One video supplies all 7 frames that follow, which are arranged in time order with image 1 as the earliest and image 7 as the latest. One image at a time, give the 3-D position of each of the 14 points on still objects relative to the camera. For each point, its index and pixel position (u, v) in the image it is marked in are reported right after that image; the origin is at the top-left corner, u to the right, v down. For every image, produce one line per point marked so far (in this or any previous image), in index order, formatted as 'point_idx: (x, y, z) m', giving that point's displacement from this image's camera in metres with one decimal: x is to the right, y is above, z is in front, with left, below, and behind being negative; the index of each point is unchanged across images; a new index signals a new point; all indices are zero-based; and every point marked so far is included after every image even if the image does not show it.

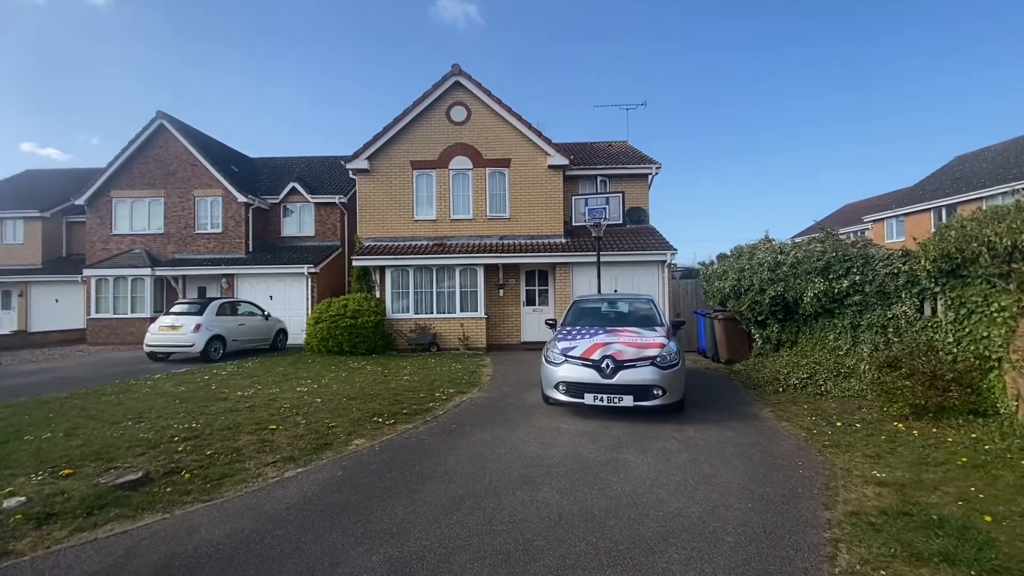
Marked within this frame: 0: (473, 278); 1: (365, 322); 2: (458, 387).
0: (-1.4, +0.3, +17.1) m
1: (-4.9, -1.2, +15.5) m
2: (-1.2, -2.2, +10.3) m
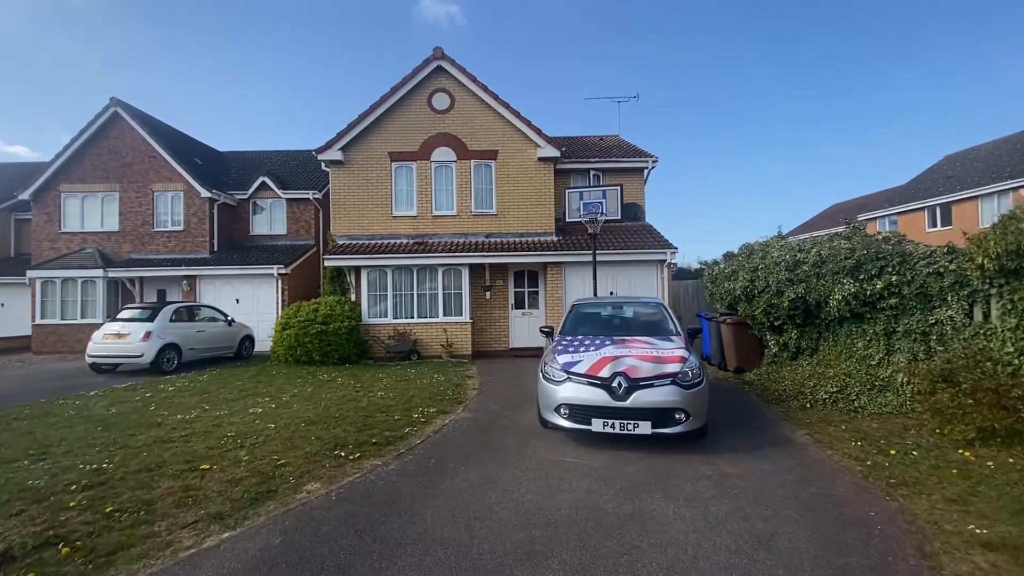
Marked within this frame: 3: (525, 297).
0: (-1.8, +0.3, +15.7) m
1: (-5.2, -1.2, +14.0) m
2: (-1.4, -2.2, +8.9) m
3: (+0.4, -0.3, +16.4) m
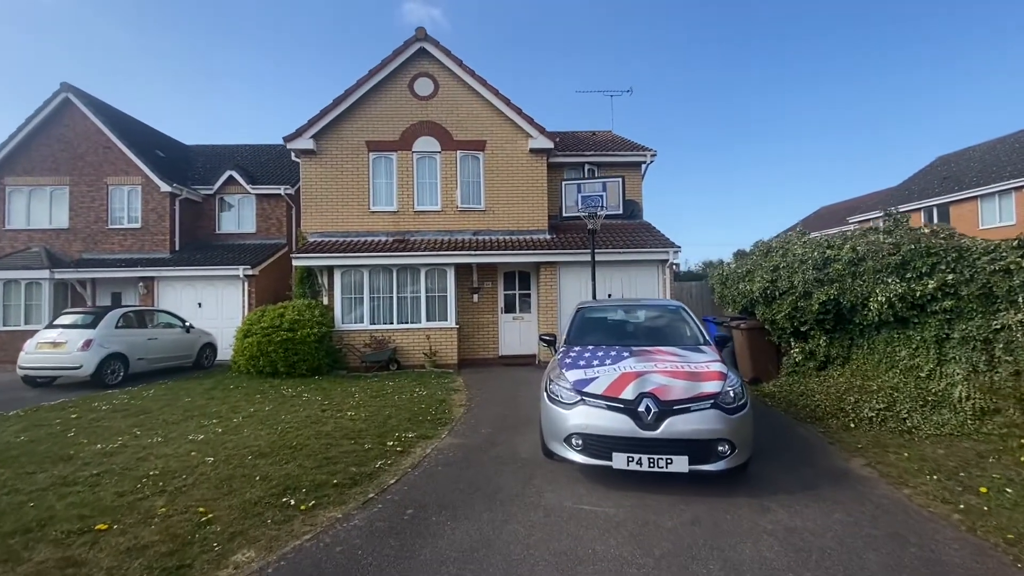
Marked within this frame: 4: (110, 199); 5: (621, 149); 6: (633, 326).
0: (-2.1, +0.2, +14.3) m
1: (-5.5, -1.3, +12.5) m
2: (-1.4, -2.2, +7.5) m
3: (+0.1, -0.4, +15.0) m
4: (-16.3, +3.6, +19.2) m
5: (+3.8, +4.8, +16.4) m
6: (+1.9, -0.6, +7.3) m
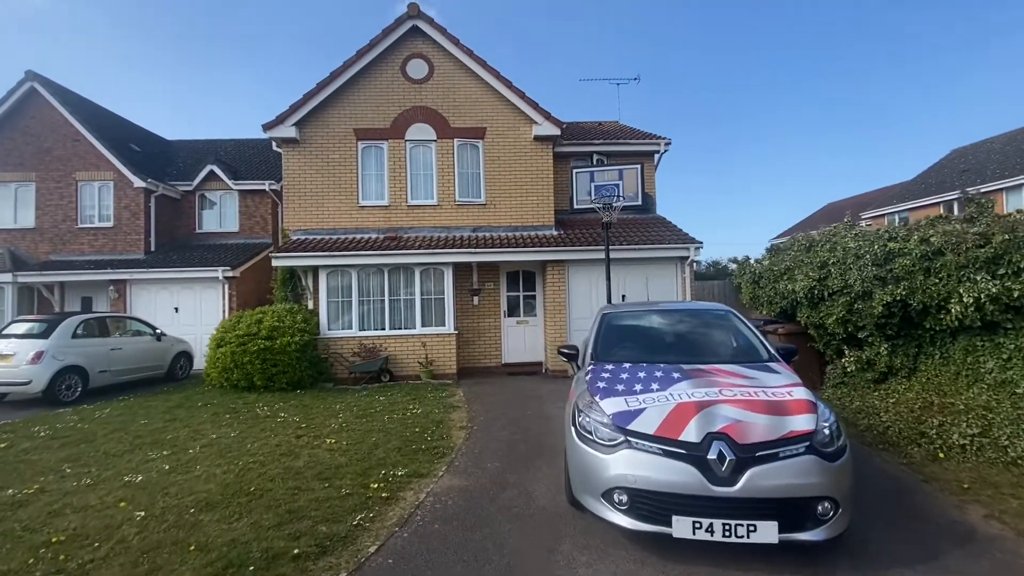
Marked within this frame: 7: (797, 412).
0: (-2.0, +0.2, +12.9) m
1: (-5.3, -1.4, +11.1) m
2: (-1.3, -2.3, +6.1) m
3: (+0.2, -0.4, +13.7) m
4: (-16.3, +3.5, +17.8) m
5: (+3.8, +4.8, +15.1) m
6: (+2.0, -0.6, +6.0) m
7: (+2.4, -1.0, +4.0) m
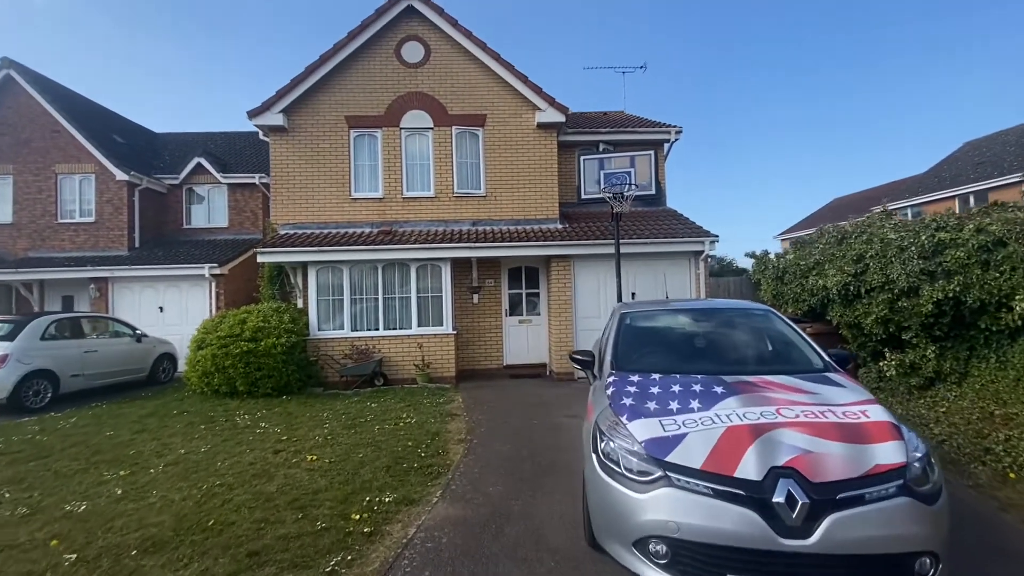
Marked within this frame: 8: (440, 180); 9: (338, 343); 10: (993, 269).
0: (-2.0, +0.2, +12.1) m
1: (-5.3, -1.3, +10.3) m
2: (-1.2, -2.2, +5.3) m
3: (+0.2, -0.3, +12.9) m
4: (-16.2, +3.5, +17.0) m
5: (+3.9, +4.9, +14.2) m
6: (+2.1, -0.5, +5.2) m
7: (+2.4, -1.0, +3.1) m
8: (-2.0, +3.0, +13.0) m
9: (-4.3, -1.3, +11.6) m
10: (+6.4, +0.3, +6.4) m
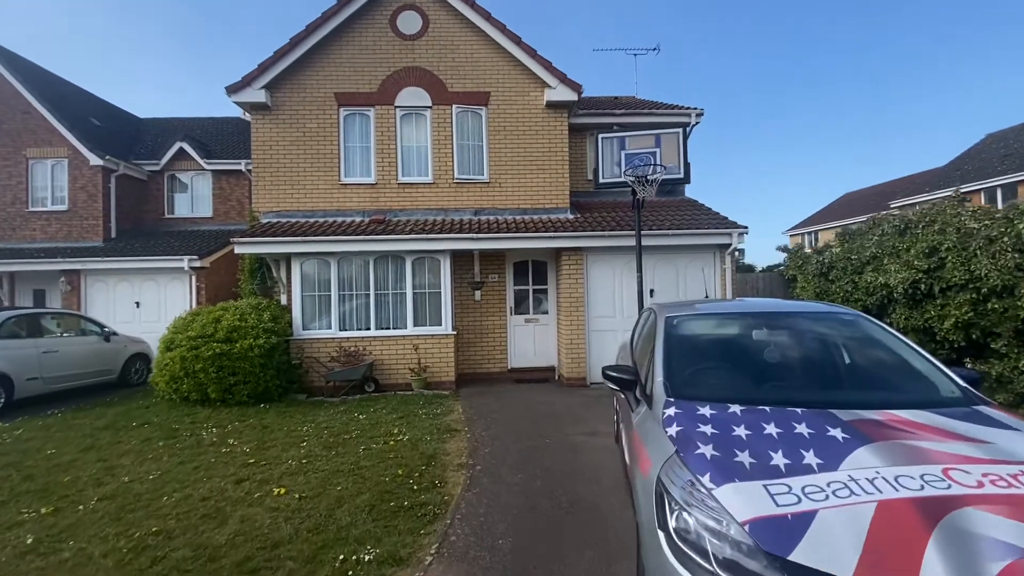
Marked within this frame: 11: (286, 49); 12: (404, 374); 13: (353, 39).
0: (-1.8, +0.3, +10.9) m
1: (-5.1, -1.2, +9.2) m
2: (-1.1, -2.2, +4.2) m
3: (+0.4, -0.2, +11.7) m
4: (-16.1, +3.7, +15.8) m
5: (+4.0, +5.0, +13.0) m
6: (+2.2, -0.5, +4.0) m
7: (+2.6, -1.0, +2.0) m
8: (-1.8, +3.1, +11.8) m
9: (-4.1, -1.2, +10.5) m
10: (+6.6, +0.3, +5.2) m
11: (-5.4, +5.7, +11.5) m
12: (-2.4, -1.9, +10.5) m
13: (-3.9, +6.2, +11.8) m
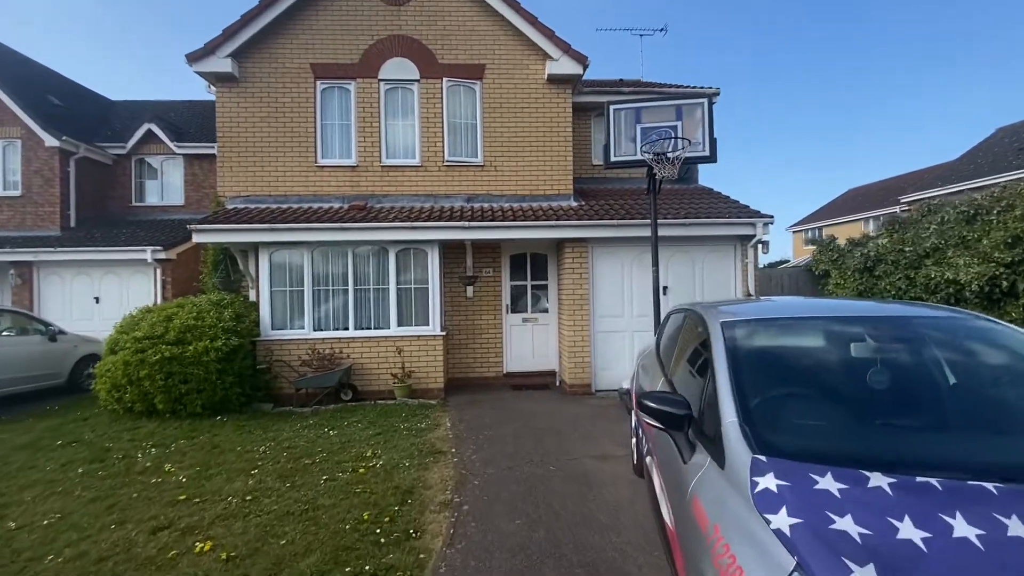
0: (-1.9, +0.4, +9.7) m
1: (-5.2, -1.1, +7.9) m
2: (-1.1, -2.1, +3.0) m
3: (+0.3, -0.1, +10.5) m
4: (-16.2, +4.0, +14.4) m
5: (+4.0, +5.1, +11.8) m
6: (+2.2, -0.5, +2.9) m
7: (+2.6, -1.0, +0.8) m
8: (-1.9, +3.2, +10.5) m
9: (-4.2, -1.1, +9.2) m
10: (+6.5, +0.3, +4.1) m
11: (-5.5, +5.9, +10.2) m
12: (-2.5, -1.8, +9.3) m
13: (-4.0, +6.3, +10.5) m
